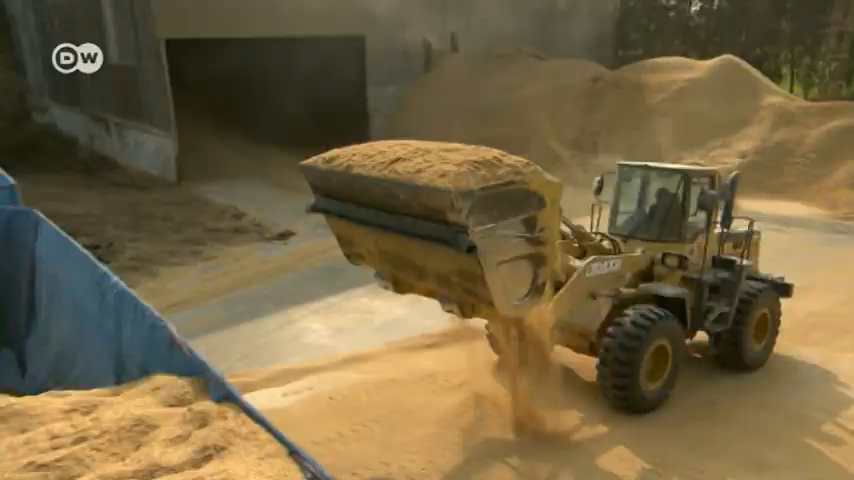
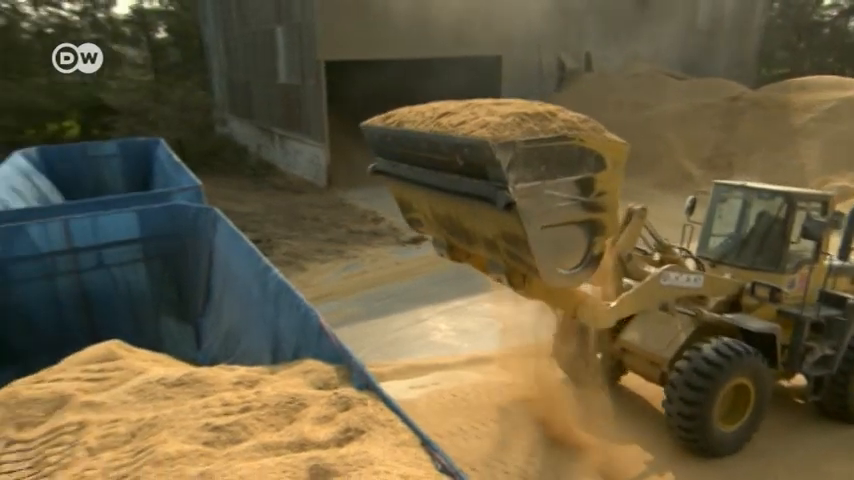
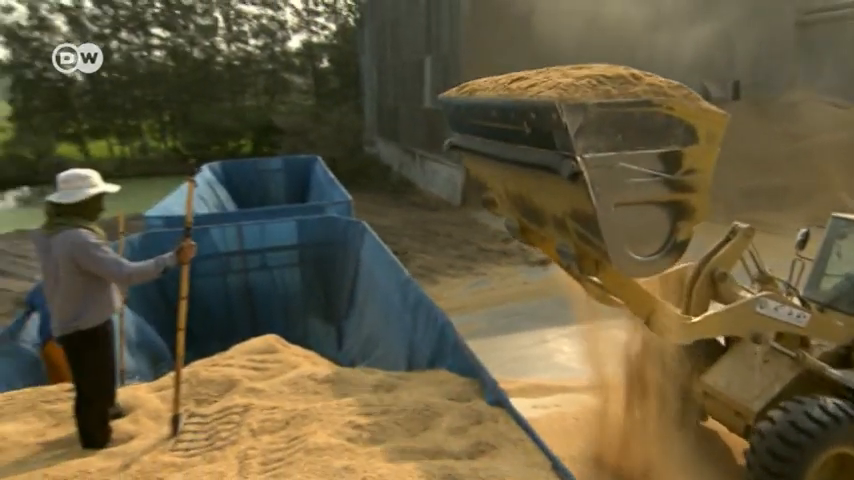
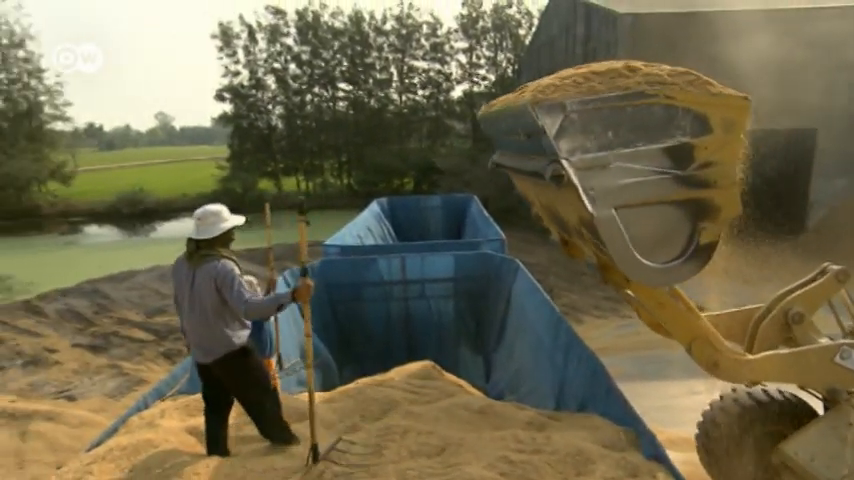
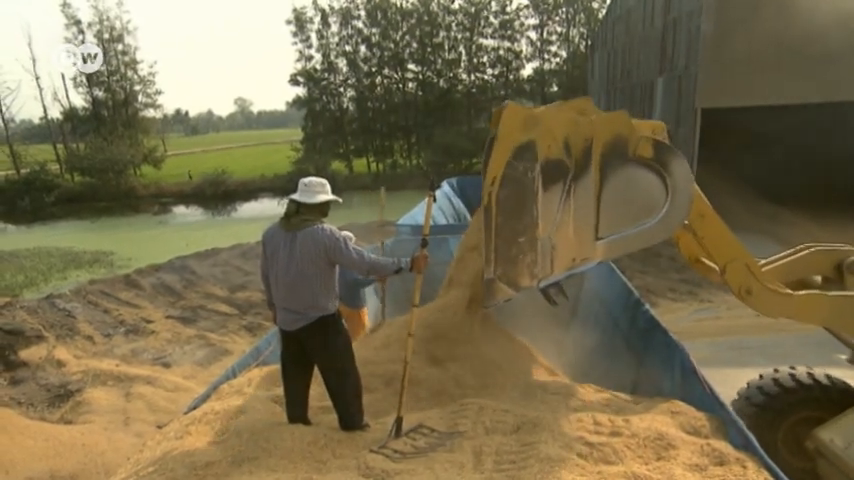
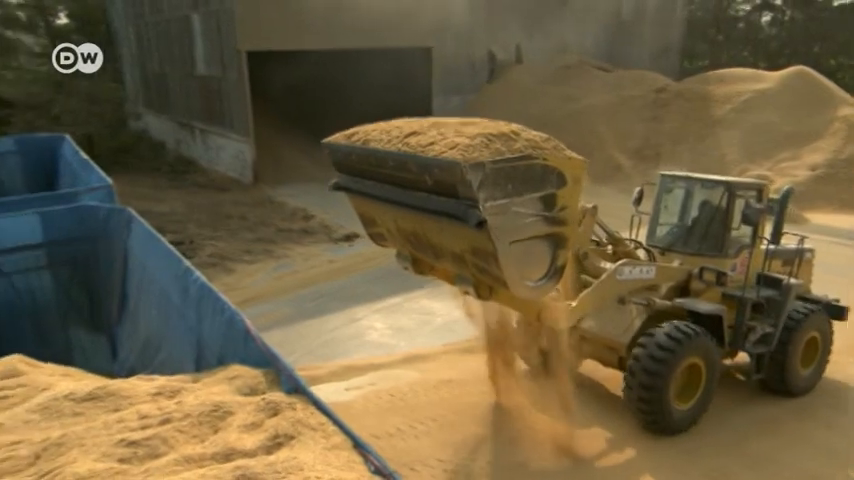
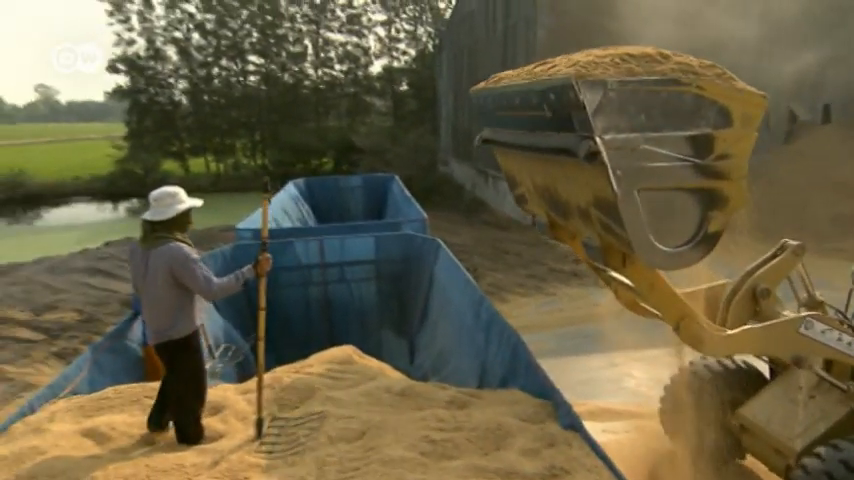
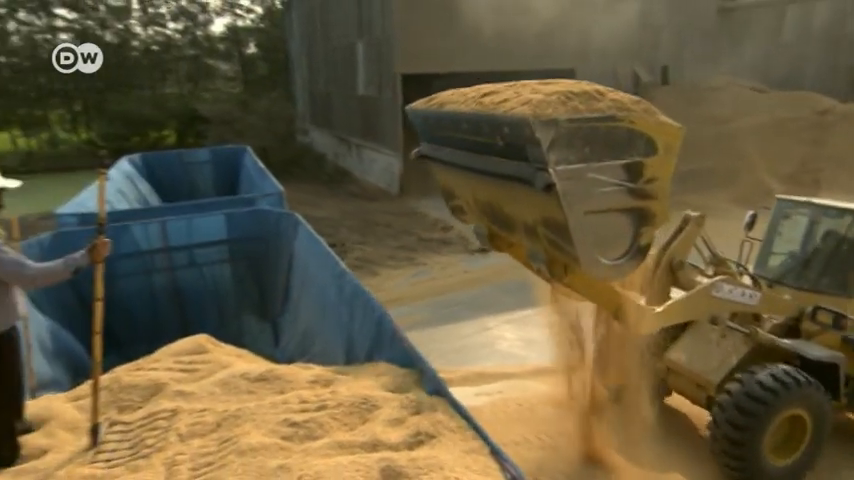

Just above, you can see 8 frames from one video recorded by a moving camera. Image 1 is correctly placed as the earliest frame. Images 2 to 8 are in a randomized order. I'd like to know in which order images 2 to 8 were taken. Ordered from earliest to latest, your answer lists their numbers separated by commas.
6, 2, 8, 3, 7, 4, 5
